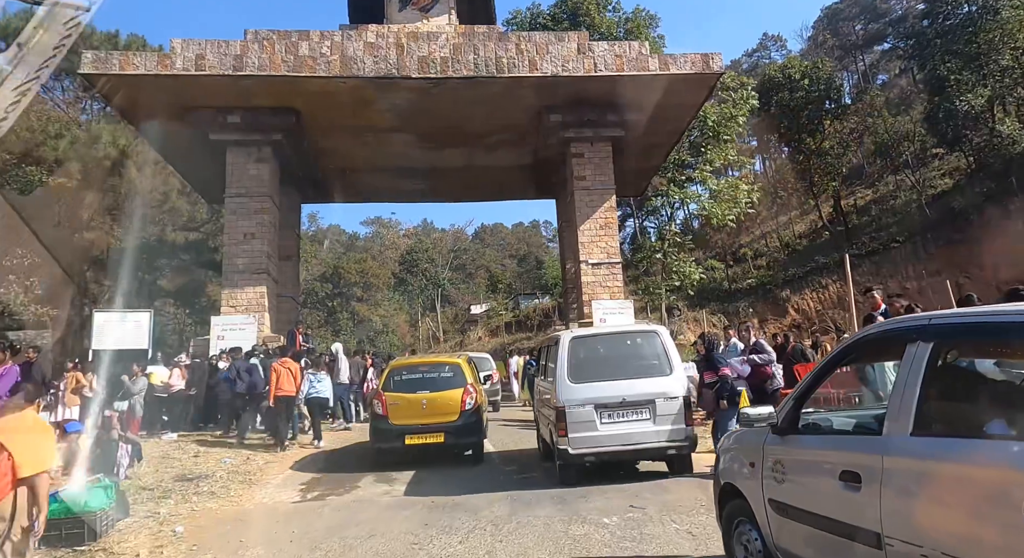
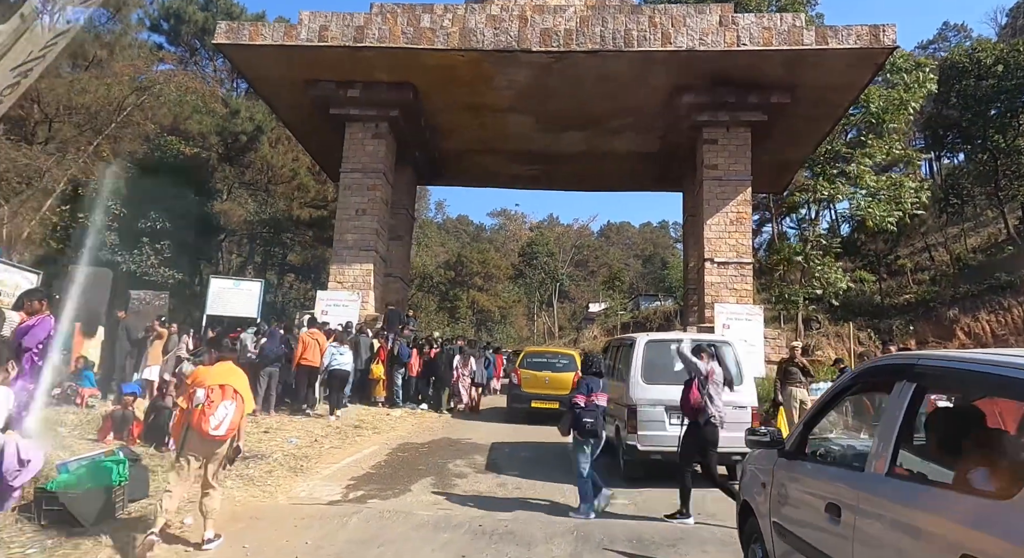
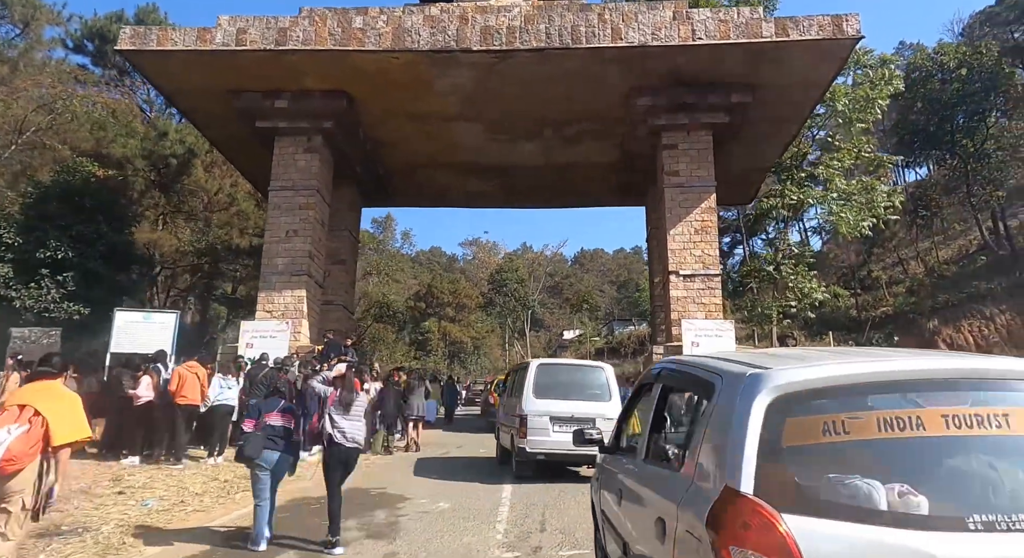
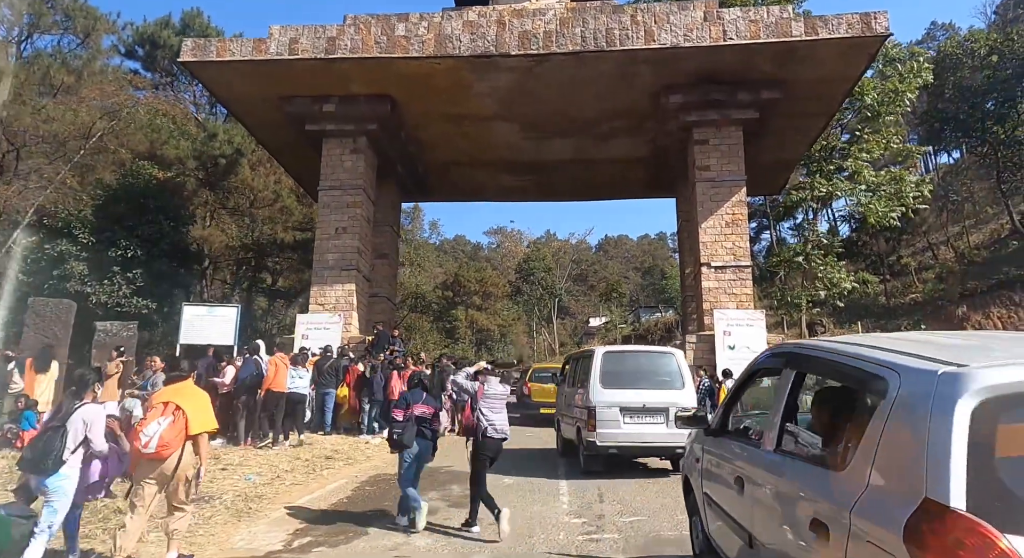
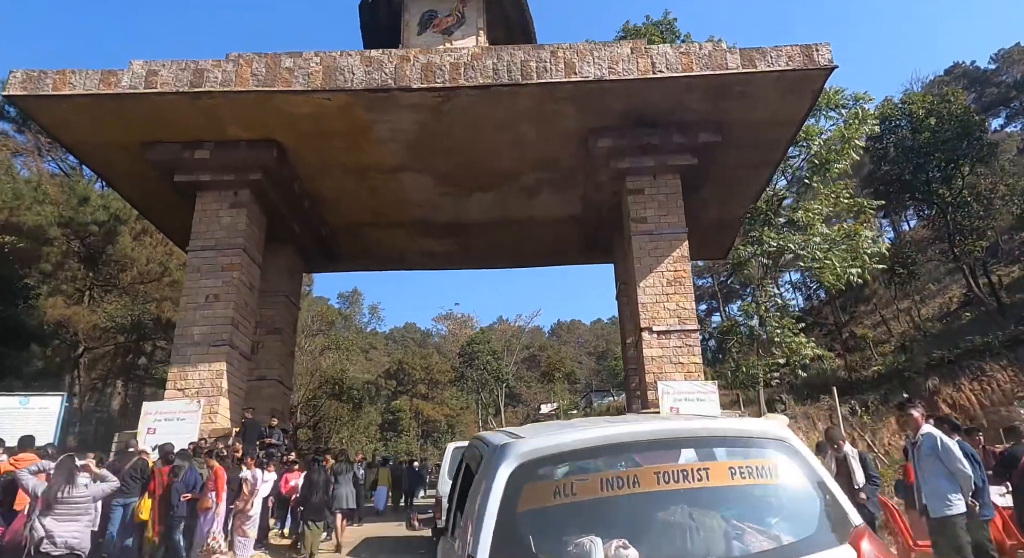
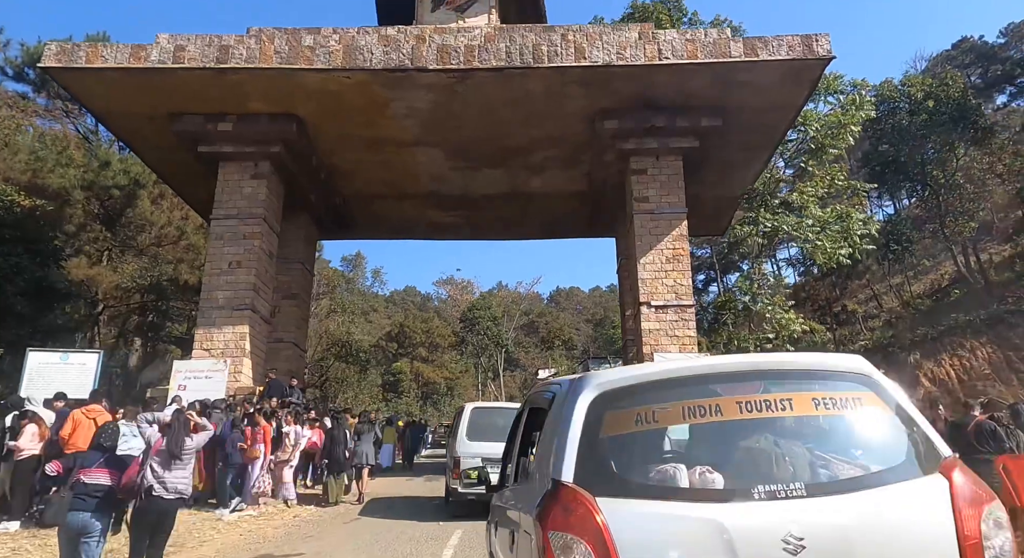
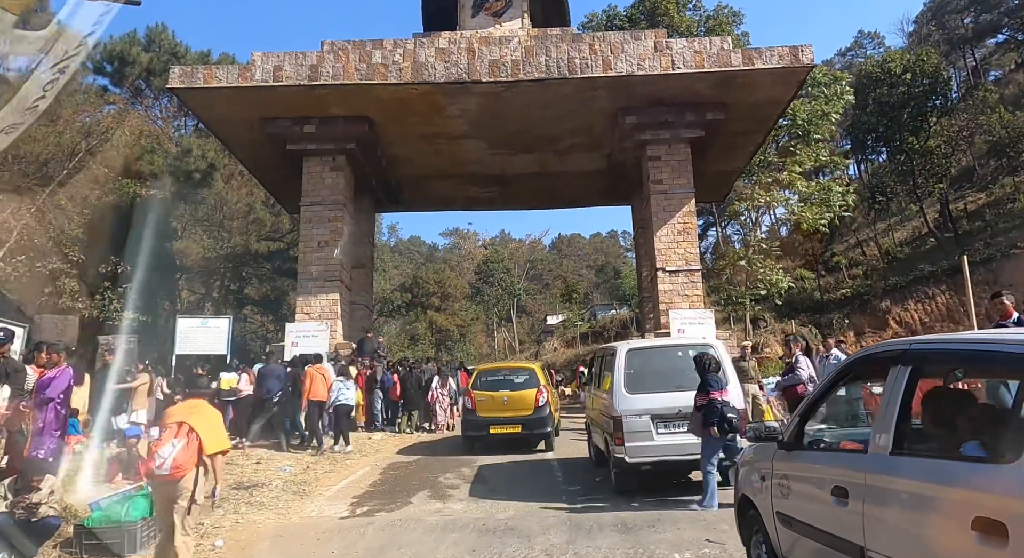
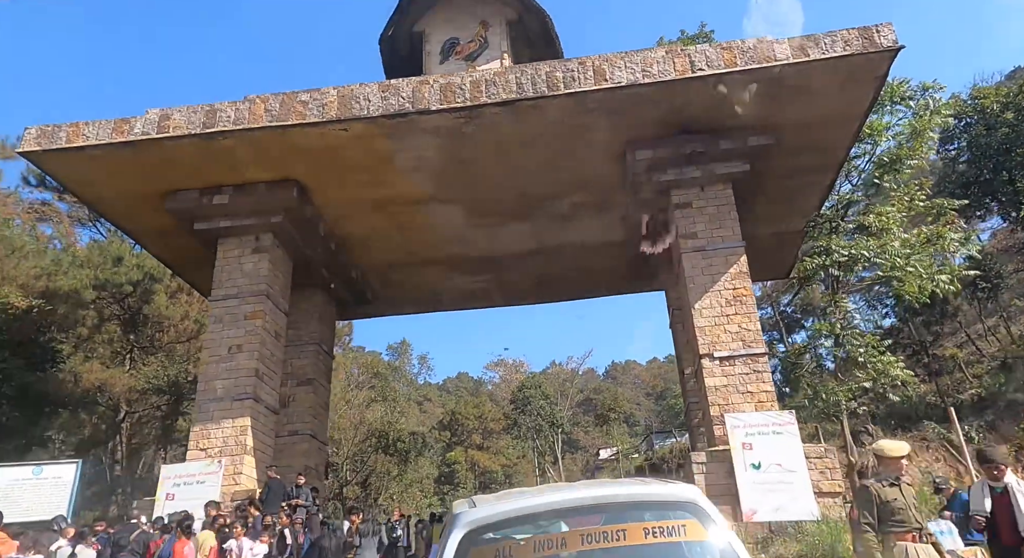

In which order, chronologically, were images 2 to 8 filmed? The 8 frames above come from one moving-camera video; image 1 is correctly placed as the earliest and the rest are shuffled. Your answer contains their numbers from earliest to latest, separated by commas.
7, 2, 4, 3, 6, 5, 8
